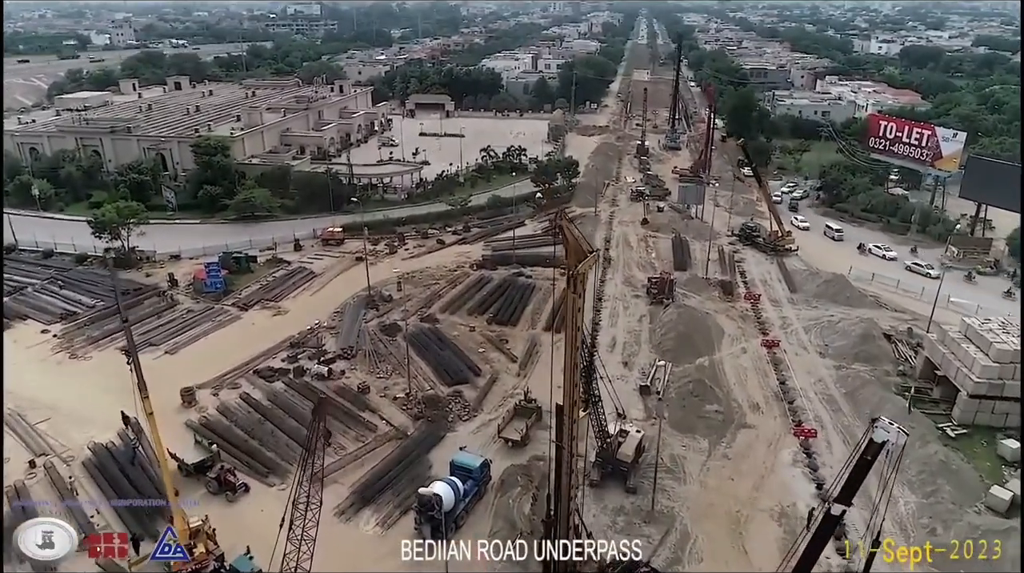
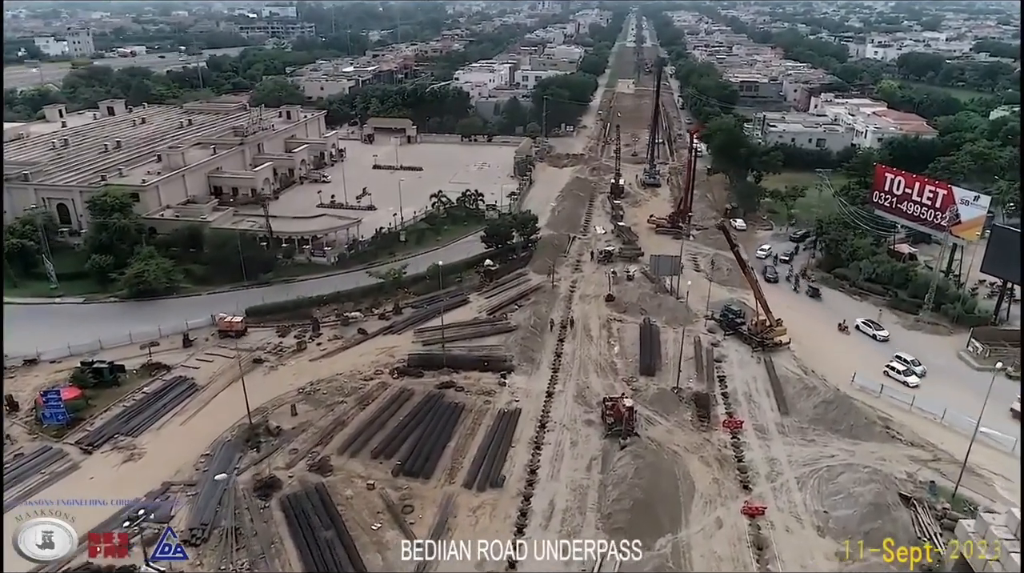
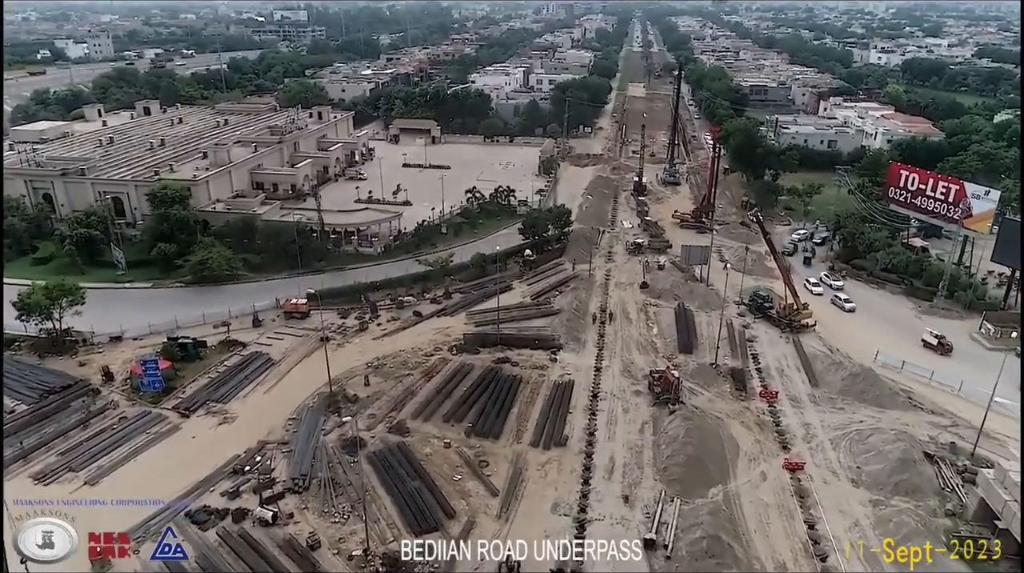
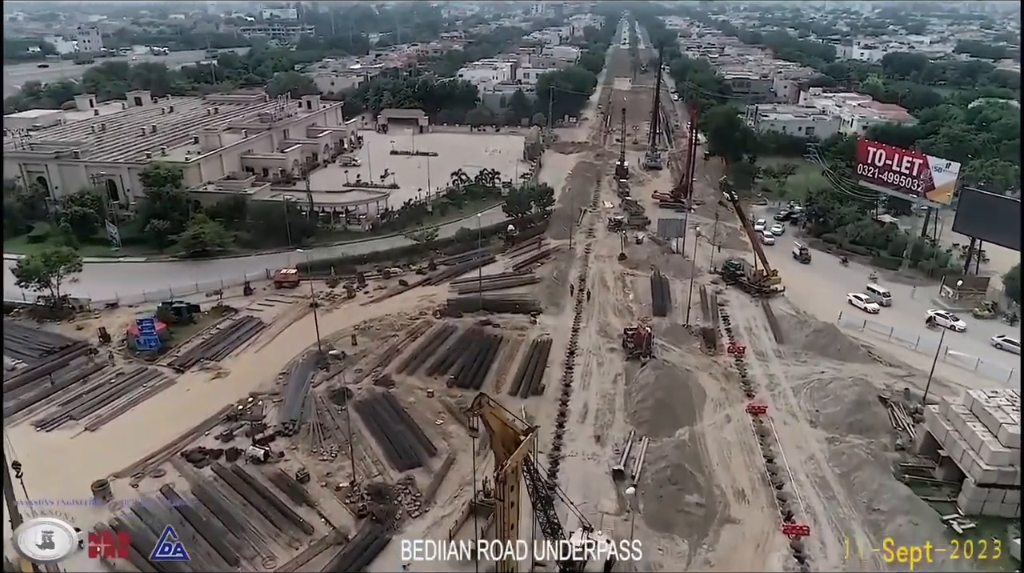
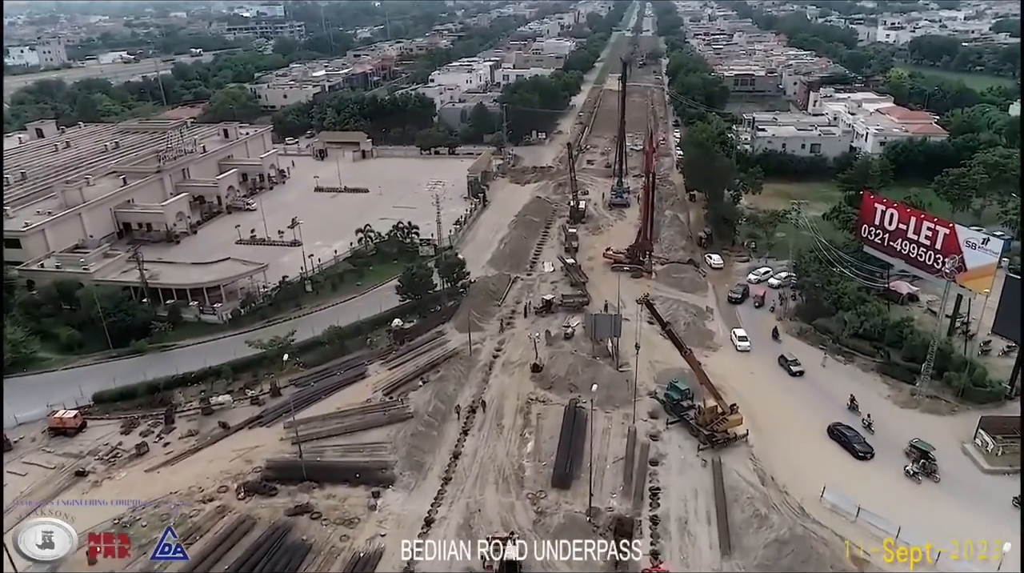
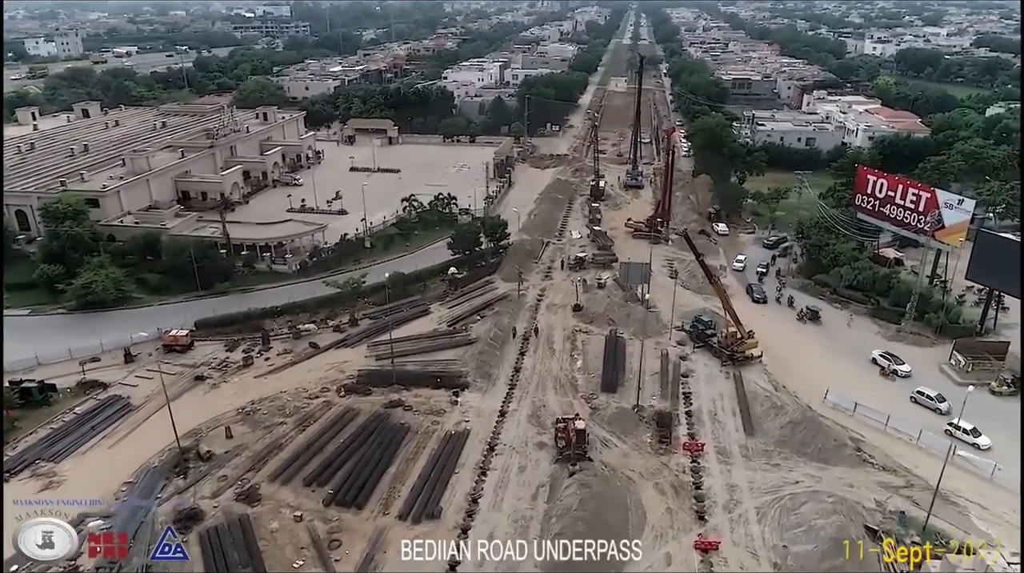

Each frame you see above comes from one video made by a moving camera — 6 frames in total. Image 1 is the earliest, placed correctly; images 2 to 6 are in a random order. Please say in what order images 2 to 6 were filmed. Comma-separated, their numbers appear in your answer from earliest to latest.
4, 3, 2, 6, 5
